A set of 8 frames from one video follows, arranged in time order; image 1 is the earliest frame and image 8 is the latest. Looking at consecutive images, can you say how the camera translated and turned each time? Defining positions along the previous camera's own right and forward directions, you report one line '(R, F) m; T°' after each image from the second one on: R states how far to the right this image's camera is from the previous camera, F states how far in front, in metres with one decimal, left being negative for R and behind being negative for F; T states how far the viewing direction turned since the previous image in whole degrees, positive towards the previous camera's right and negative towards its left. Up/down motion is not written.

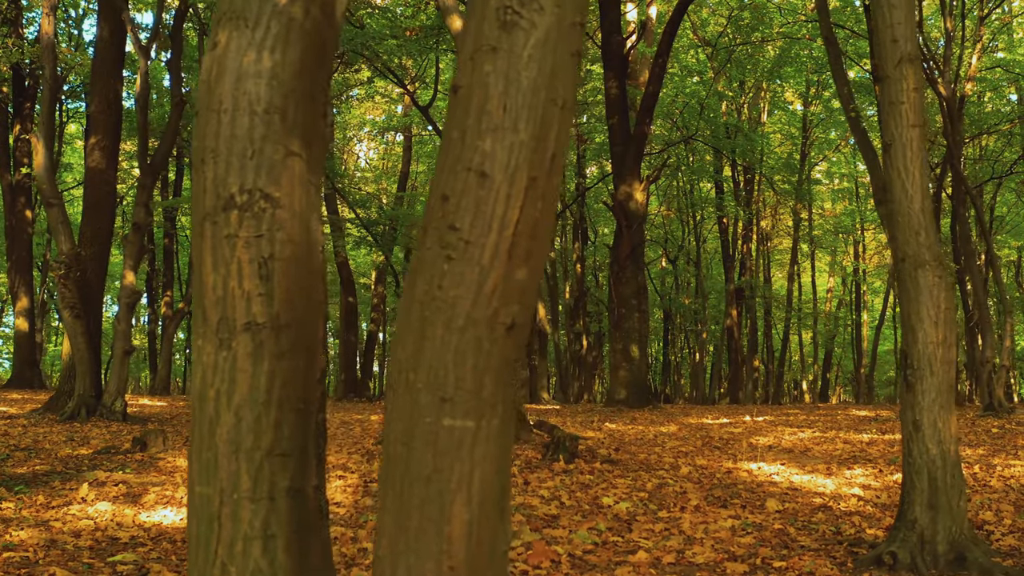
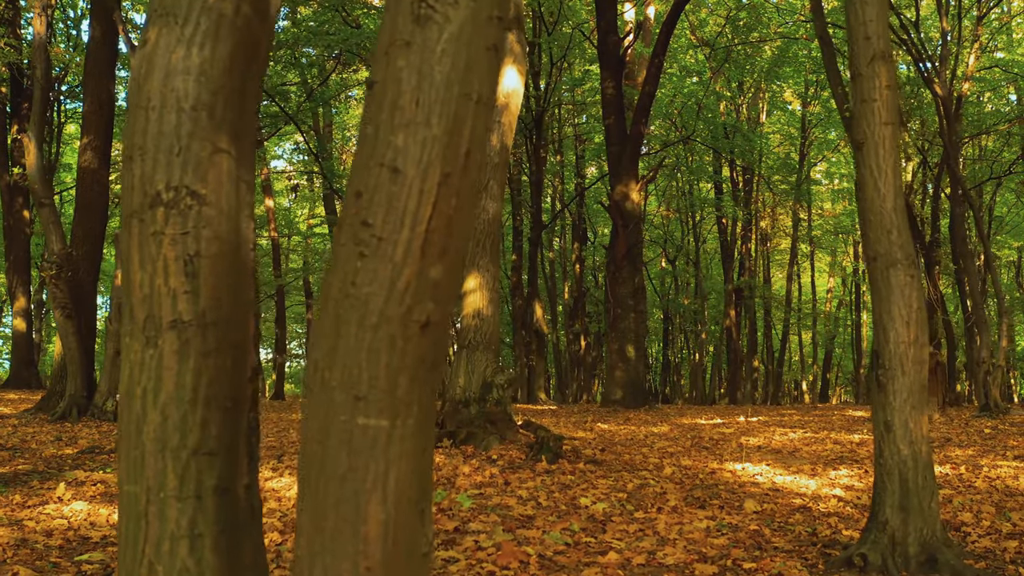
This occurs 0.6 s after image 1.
(+0.2, 0.0) m; 0°
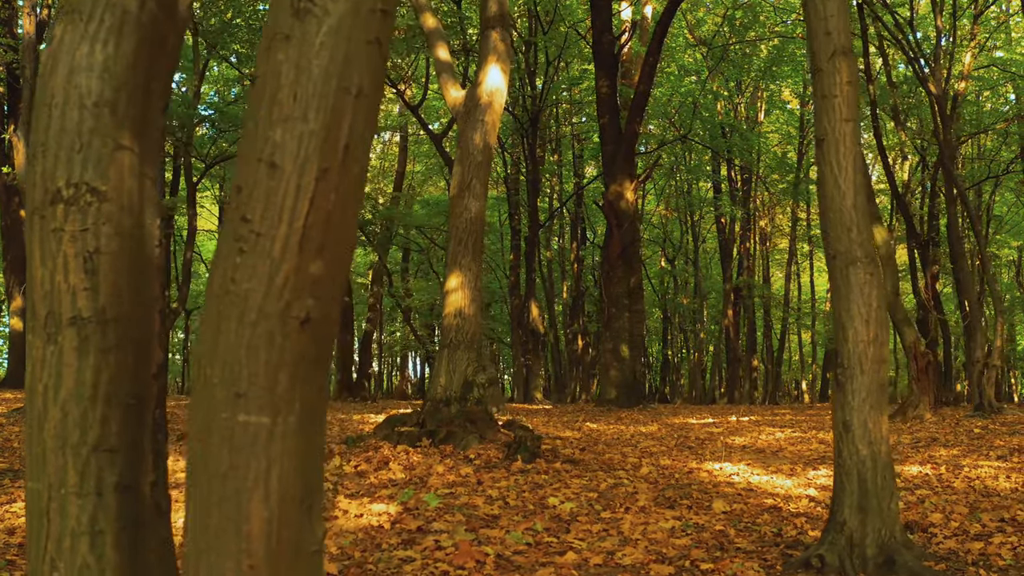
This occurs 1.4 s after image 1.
(+0.3, 0.0) m; 0°
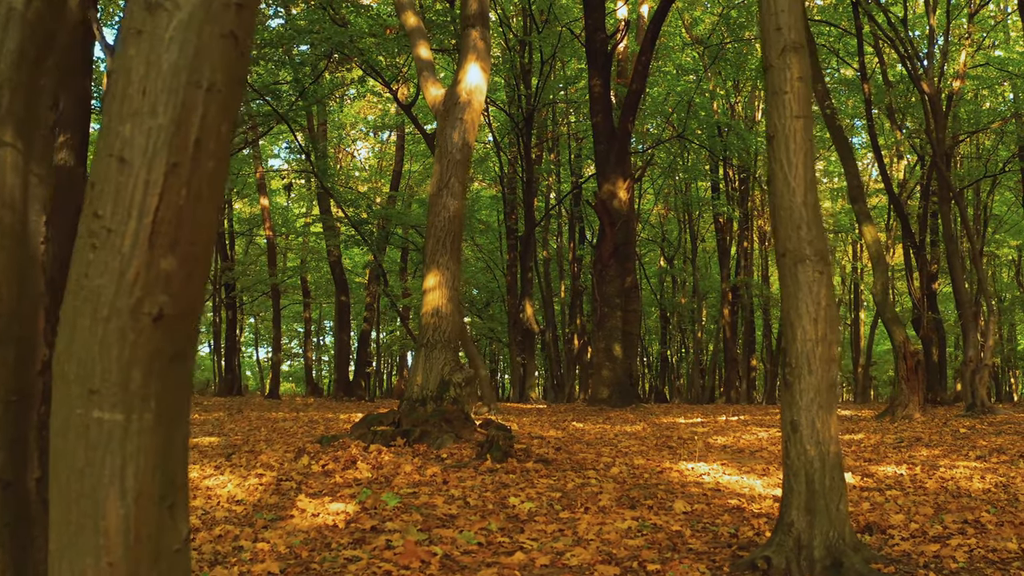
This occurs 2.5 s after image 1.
(+0.3, 0.0) m; 0°
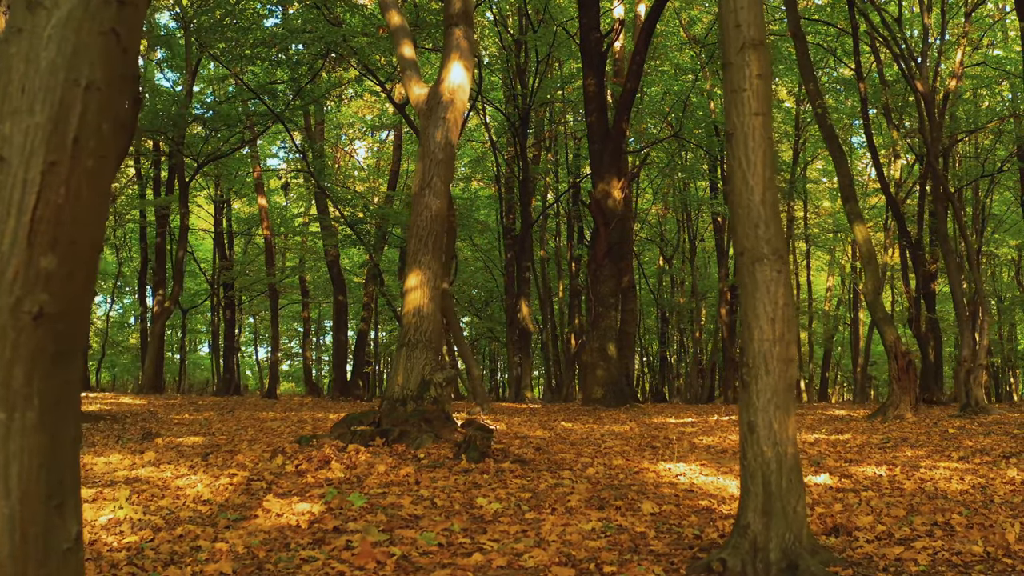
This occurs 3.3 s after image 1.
(+0.3, 0.0) m; 0°
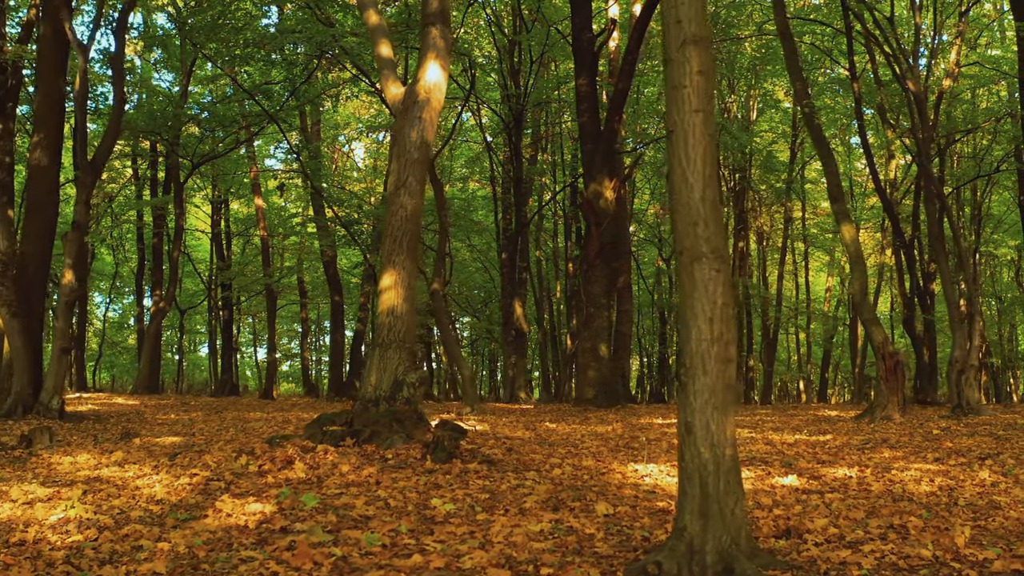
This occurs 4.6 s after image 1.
(+0.4, 0.0) m; 0°
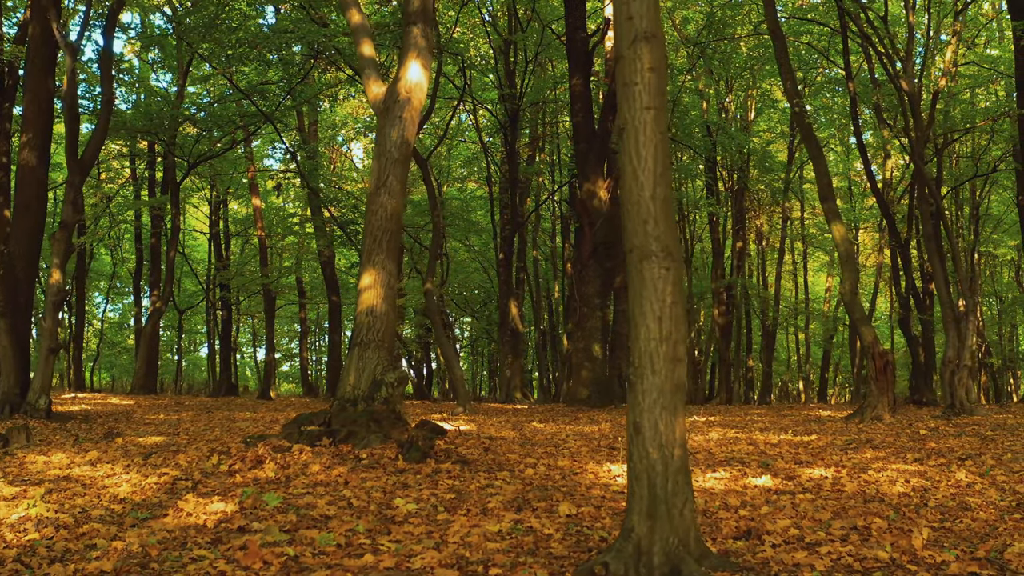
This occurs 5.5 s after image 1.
(+0.3, 0.0) m; 0°
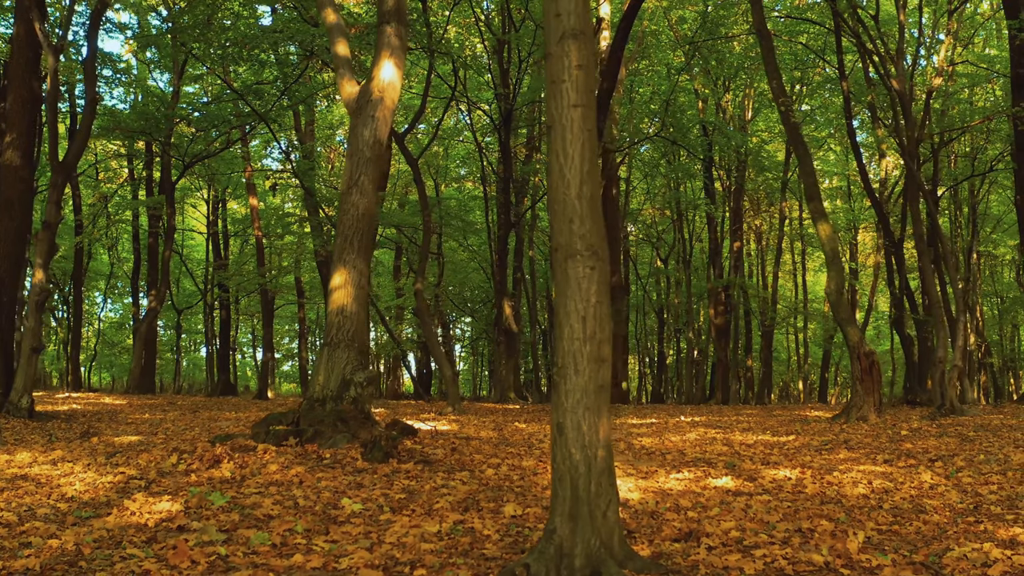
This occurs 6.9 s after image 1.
(+0.4, 0.0) m; -1°
